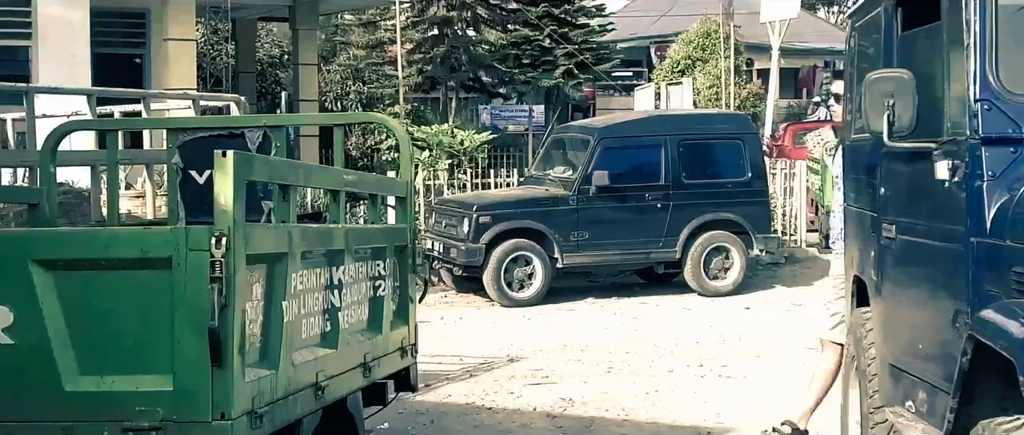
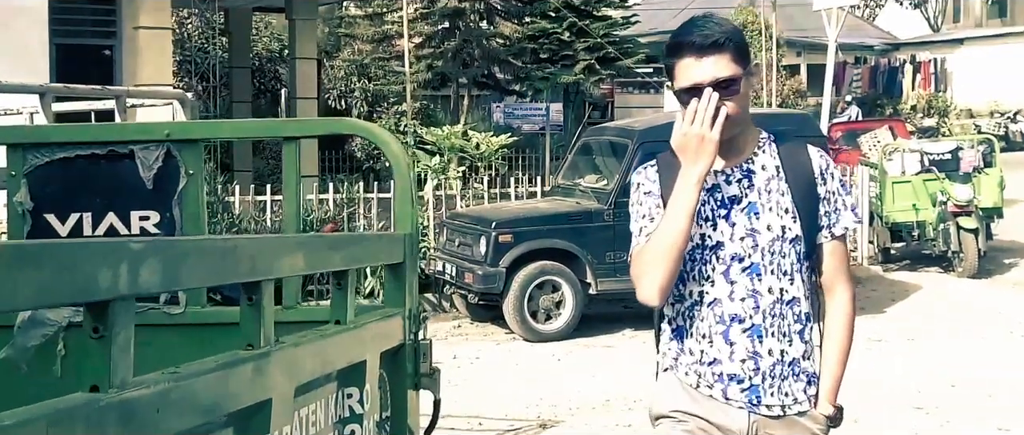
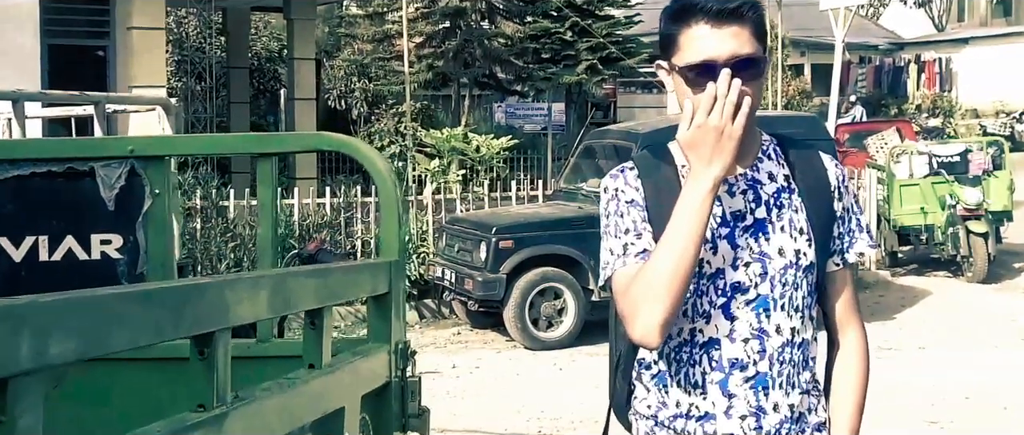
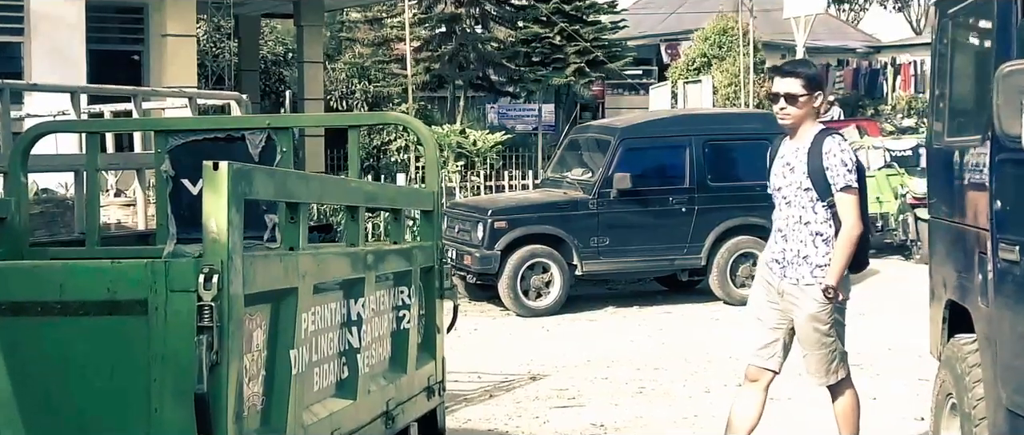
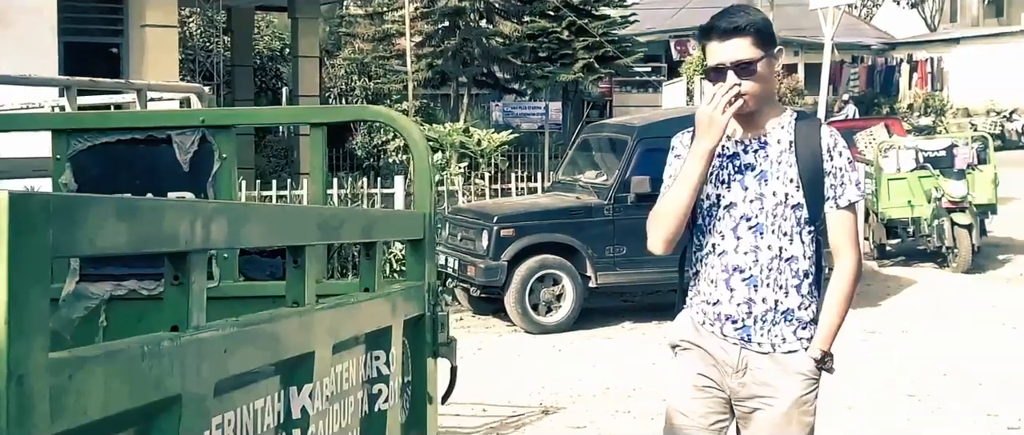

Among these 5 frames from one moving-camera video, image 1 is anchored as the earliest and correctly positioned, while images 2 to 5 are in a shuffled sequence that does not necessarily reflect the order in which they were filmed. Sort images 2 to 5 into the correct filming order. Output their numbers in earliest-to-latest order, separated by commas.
4, 5, 2, 3
